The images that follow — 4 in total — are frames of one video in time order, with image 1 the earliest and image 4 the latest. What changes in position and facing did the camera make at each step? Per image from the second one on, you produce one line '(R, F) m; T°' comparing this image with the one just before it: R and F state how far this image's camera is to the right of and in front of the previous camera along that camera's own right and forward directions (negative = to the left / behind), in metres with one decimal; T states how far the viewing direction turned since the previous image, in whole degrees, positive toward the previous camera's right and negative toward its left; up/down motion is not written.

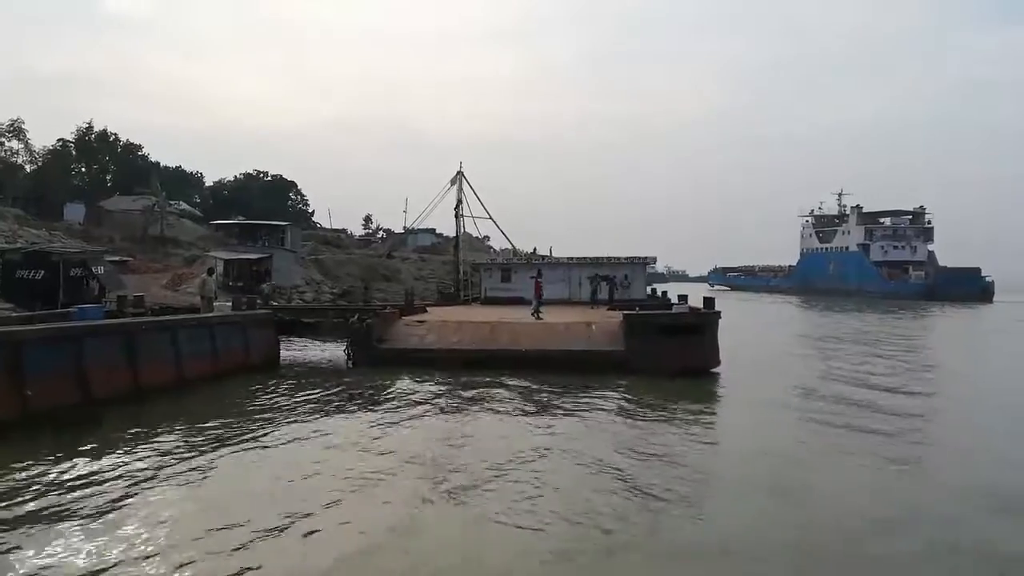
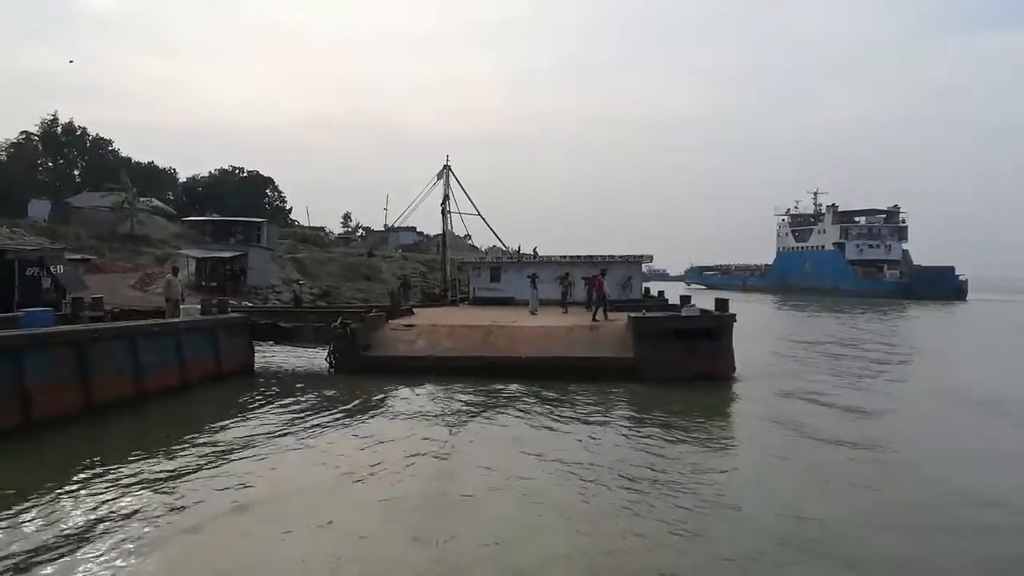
(-0.4, +1.2) m; +2°
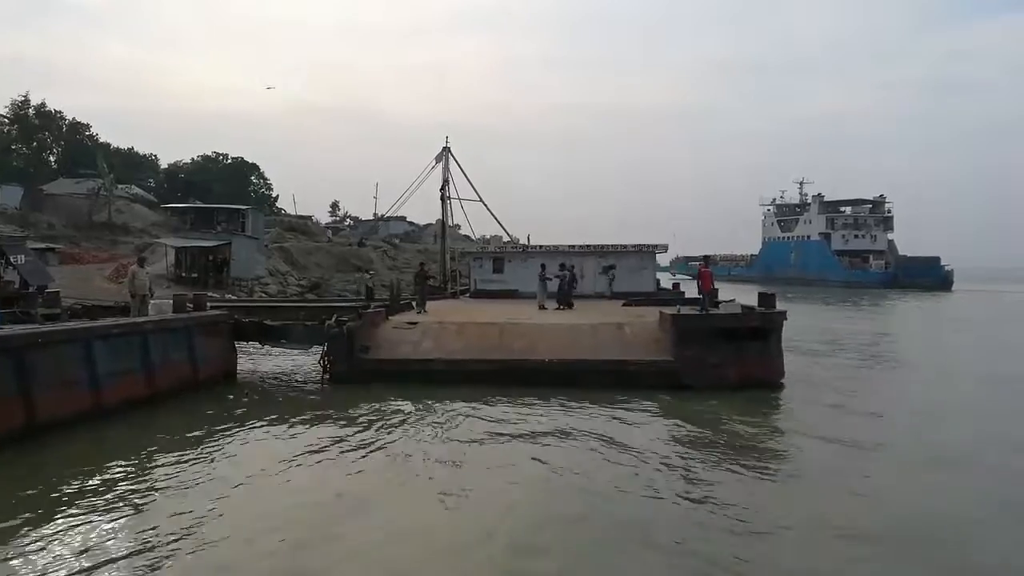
(-0.6, +1.7) m; +1°
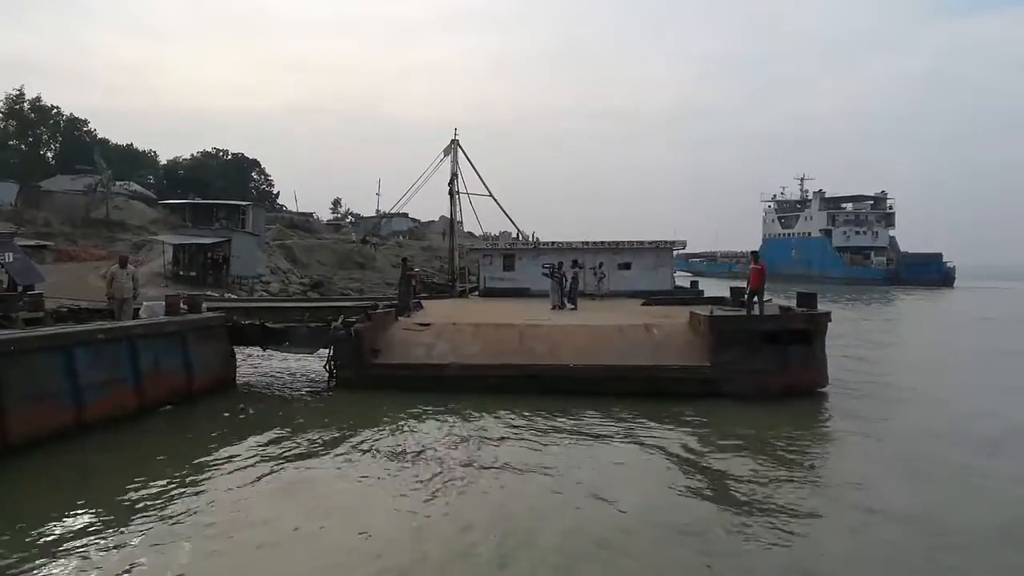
(-0.3, +0.9) m; 0°
